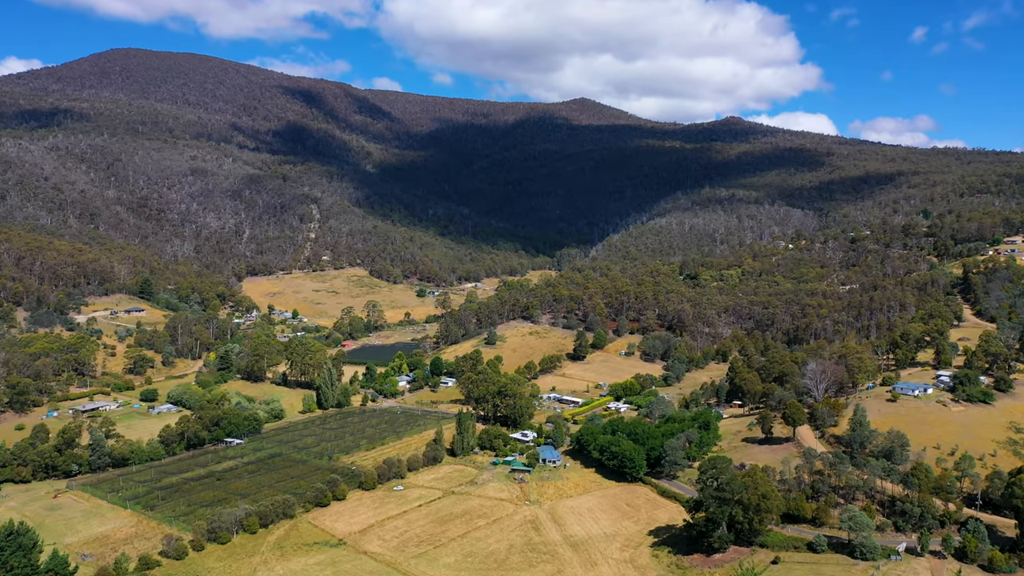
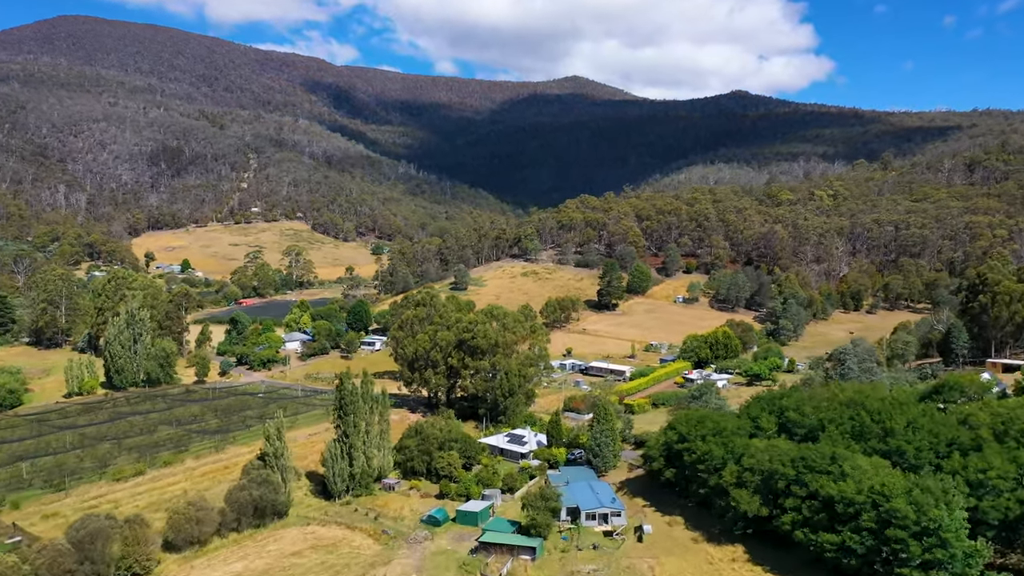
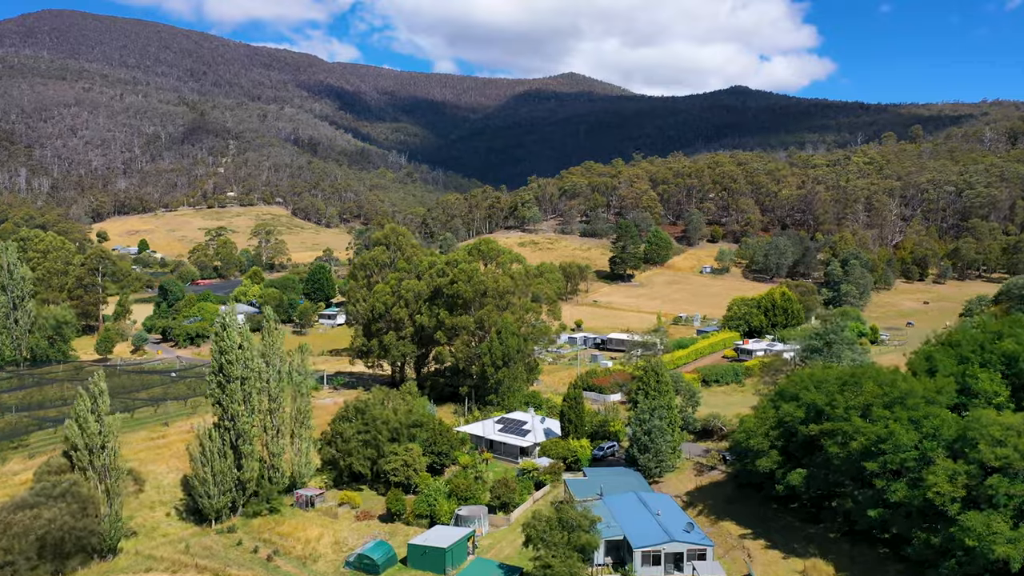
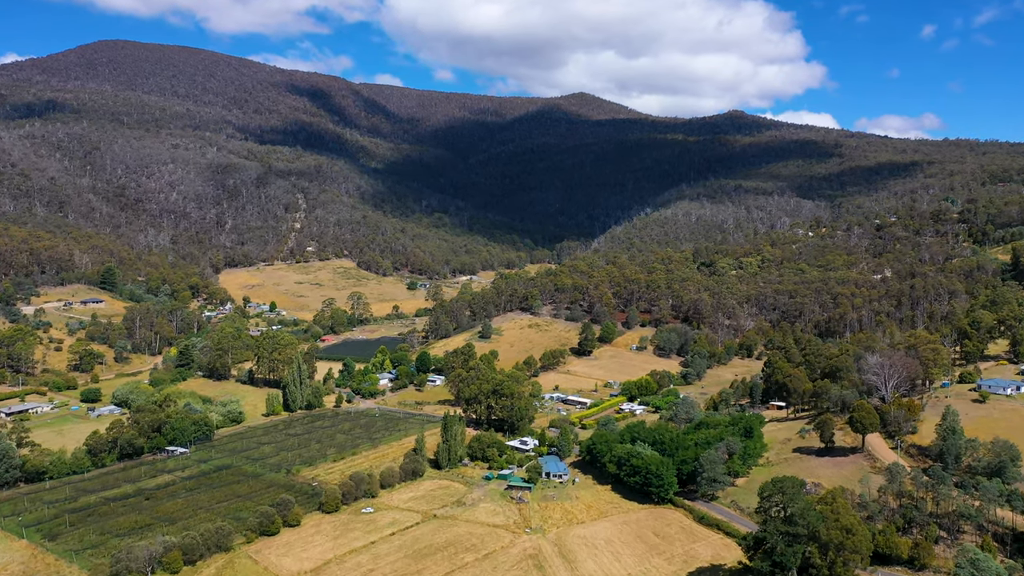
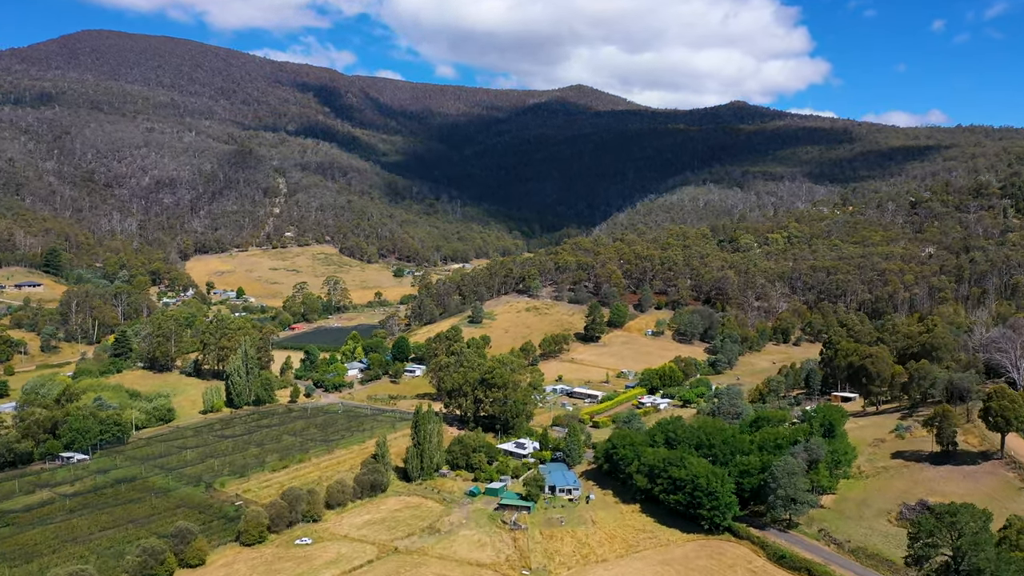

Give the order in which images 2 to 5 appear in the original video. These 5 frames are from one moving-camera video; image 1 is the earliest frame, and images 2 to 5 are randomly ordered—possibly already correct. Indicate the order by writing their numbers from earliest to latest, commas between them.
4, 5, 2, 3
